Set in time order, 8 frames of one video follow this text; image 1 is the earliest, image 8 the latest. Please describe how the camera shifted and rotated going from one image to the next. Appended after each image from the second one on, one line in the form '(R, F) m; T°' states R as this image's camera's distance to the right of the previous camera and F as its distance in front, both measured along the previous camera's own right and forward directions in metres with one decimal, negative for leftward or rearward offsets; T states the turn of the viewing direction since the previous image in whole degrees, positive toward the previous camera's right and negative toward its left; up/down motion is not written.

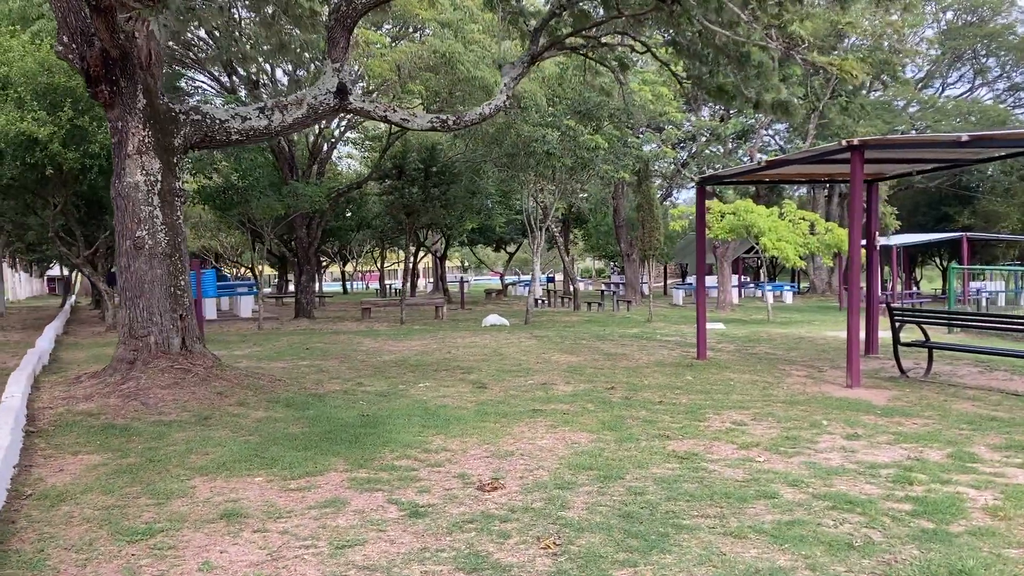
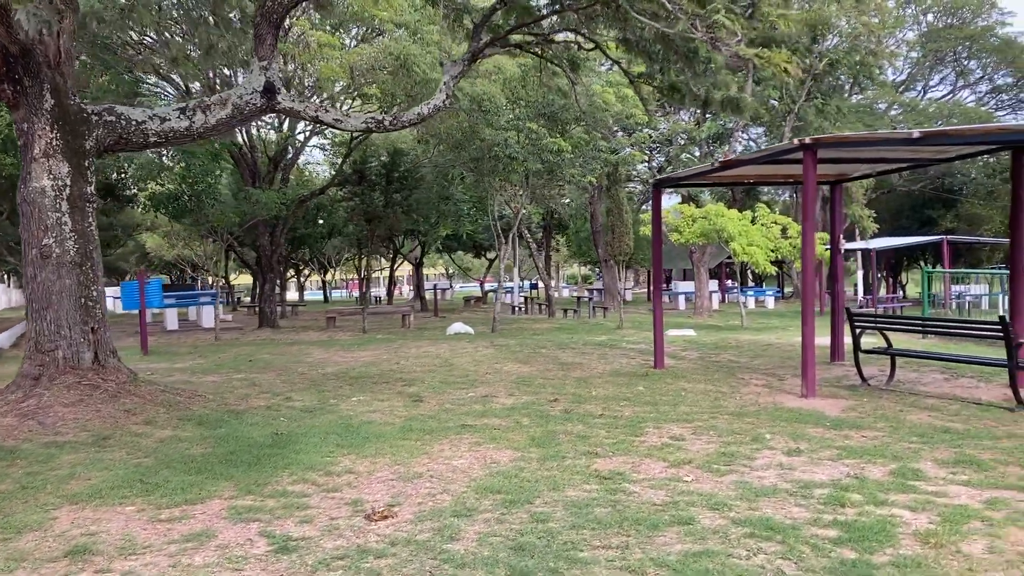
(+0.5, +0.4) m; +1°
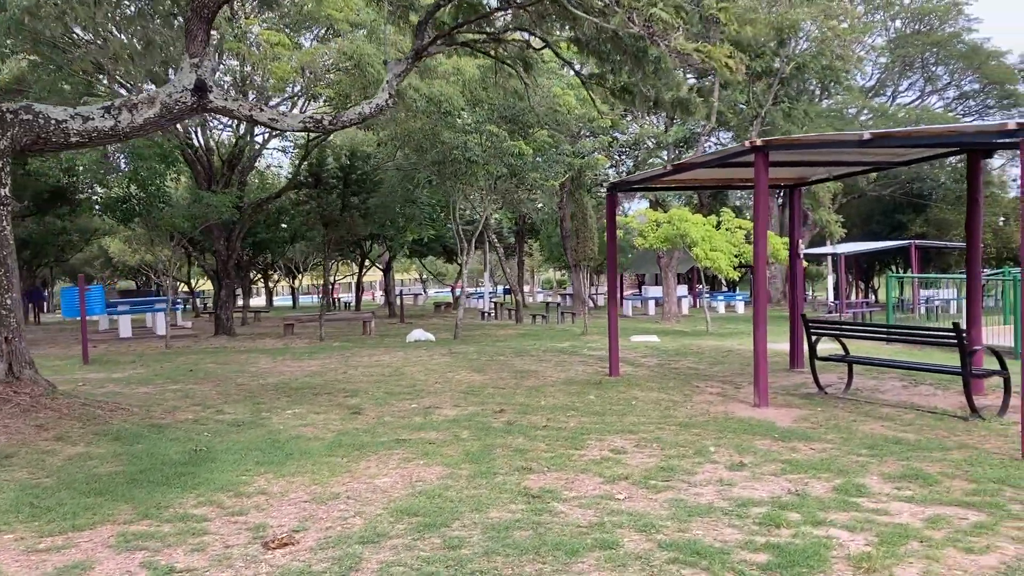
(+0.3, +0.3) m; +1°
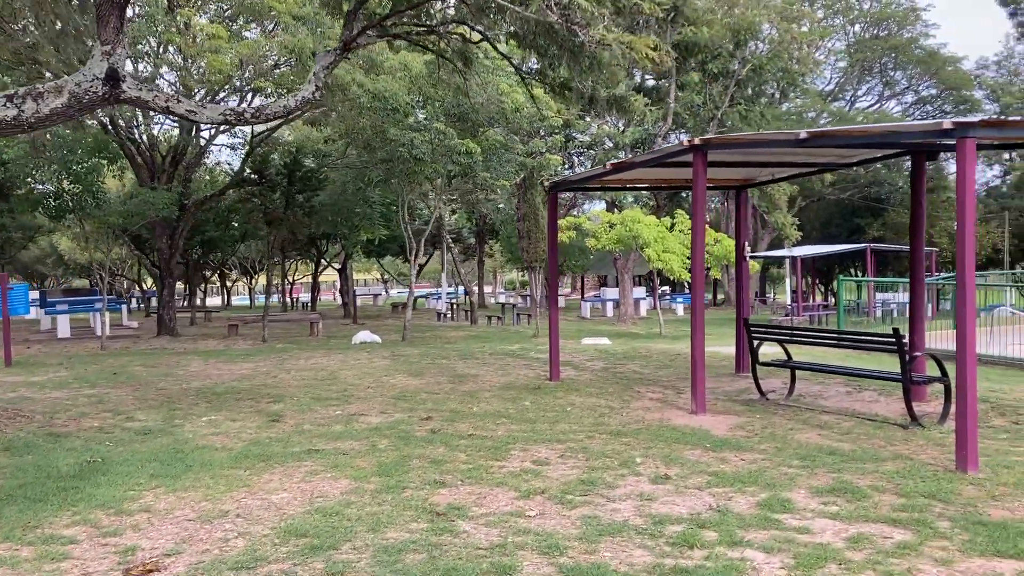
(+0.3, +0.3) m; +2°
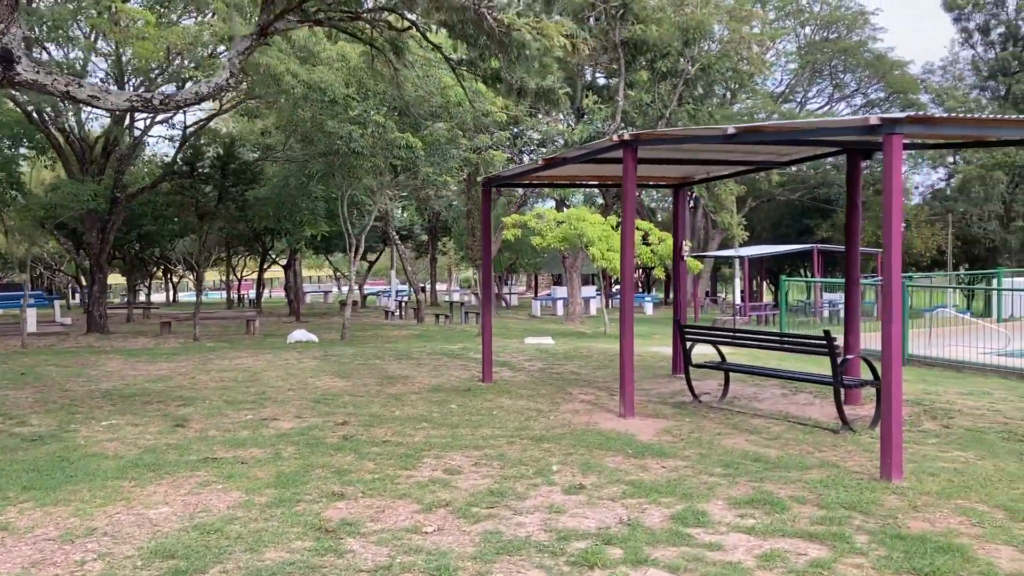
(+0.3, +0.3) m; +3°
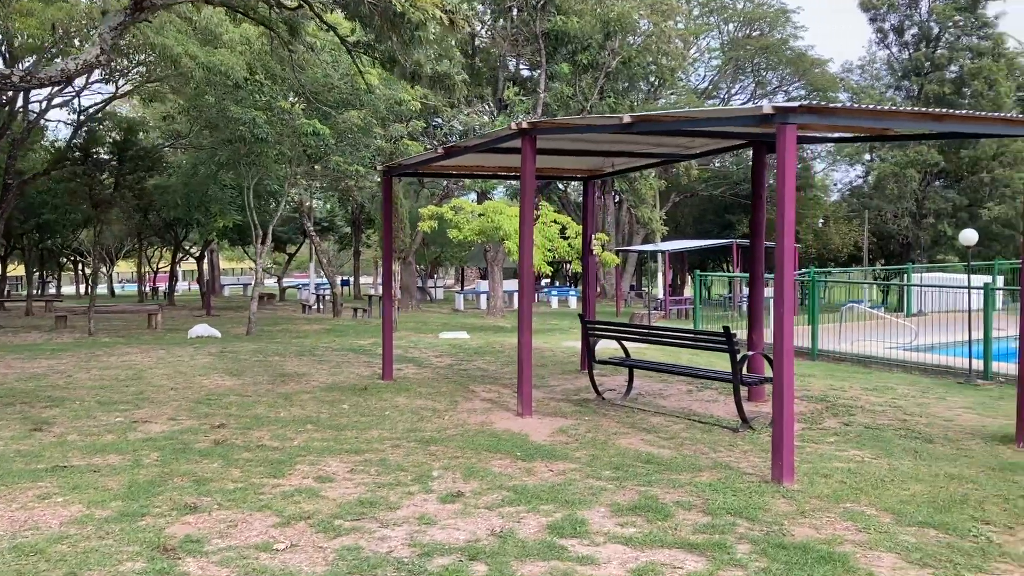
(+0.3, +0.3) m; +4°
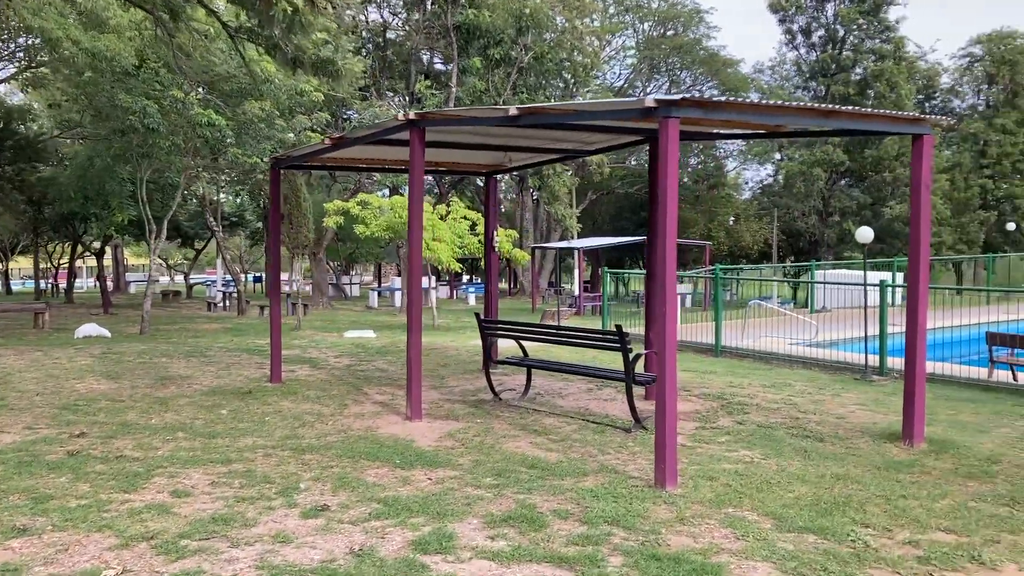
(+0.3, +0.3) m; +5°
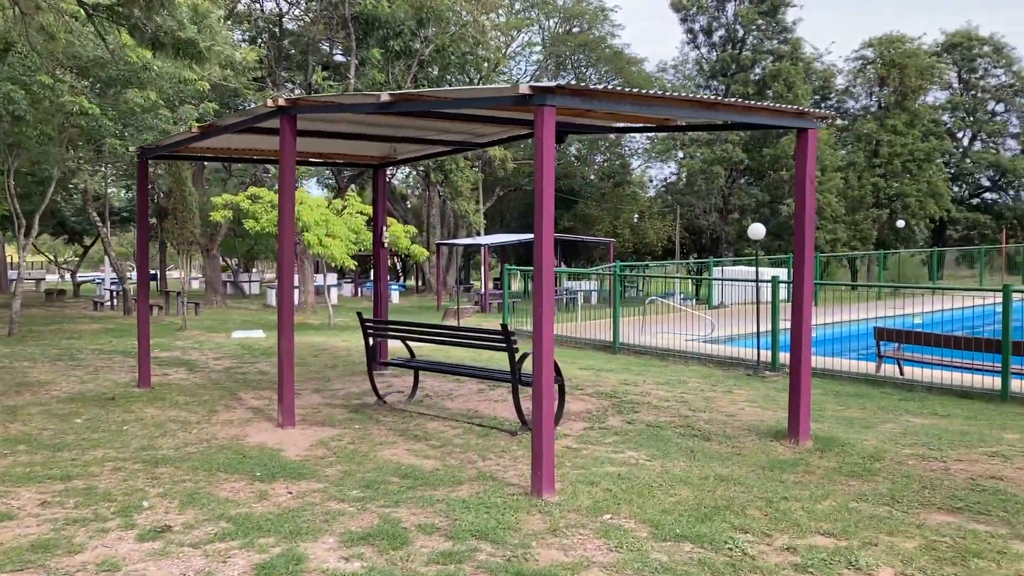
(+0.2, +0.3) m; +5°
